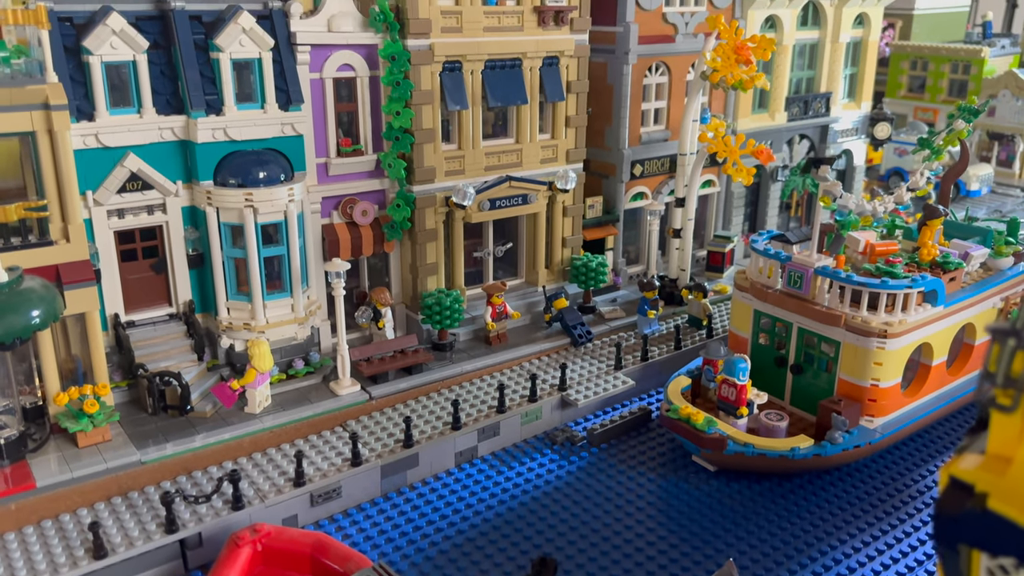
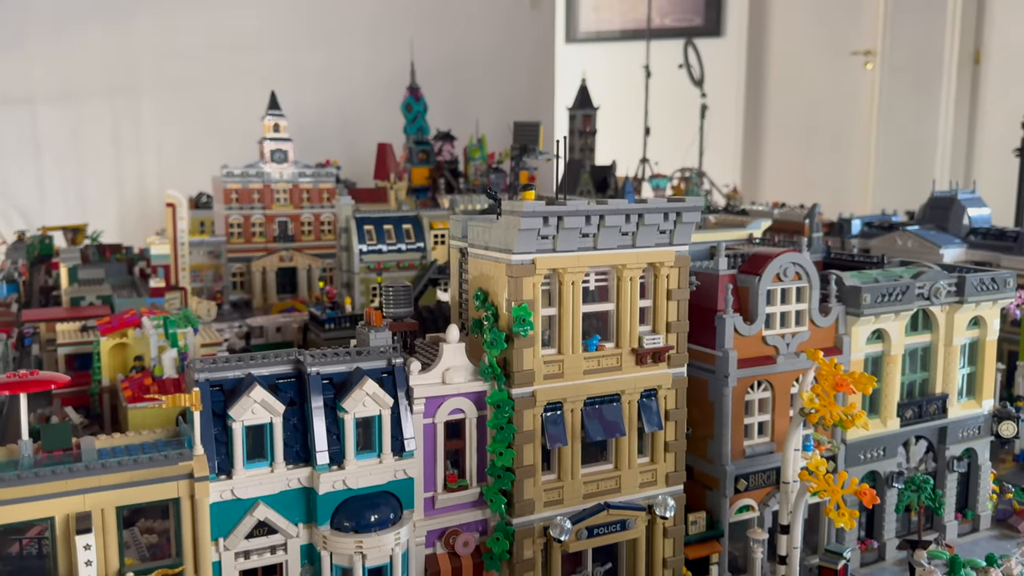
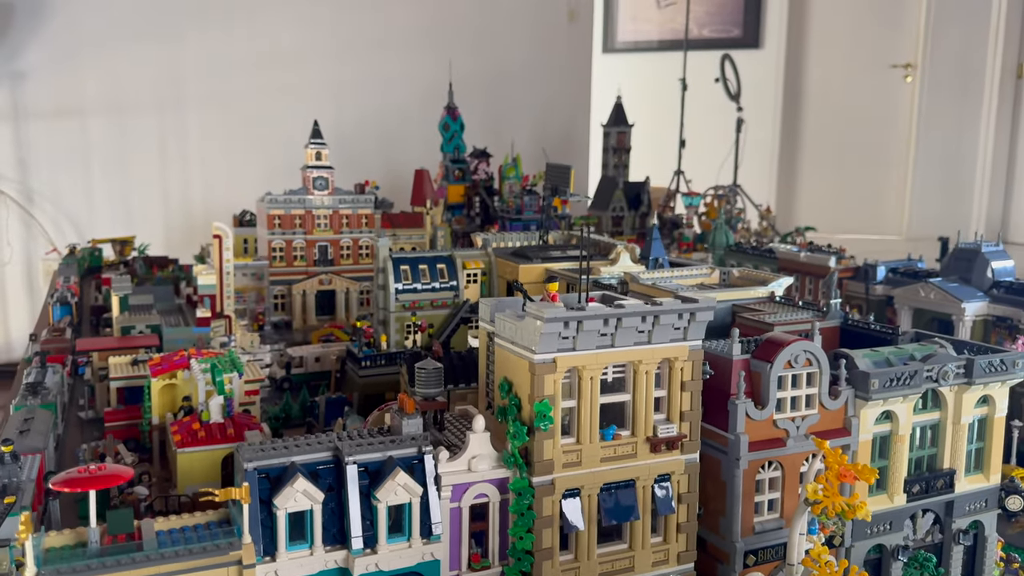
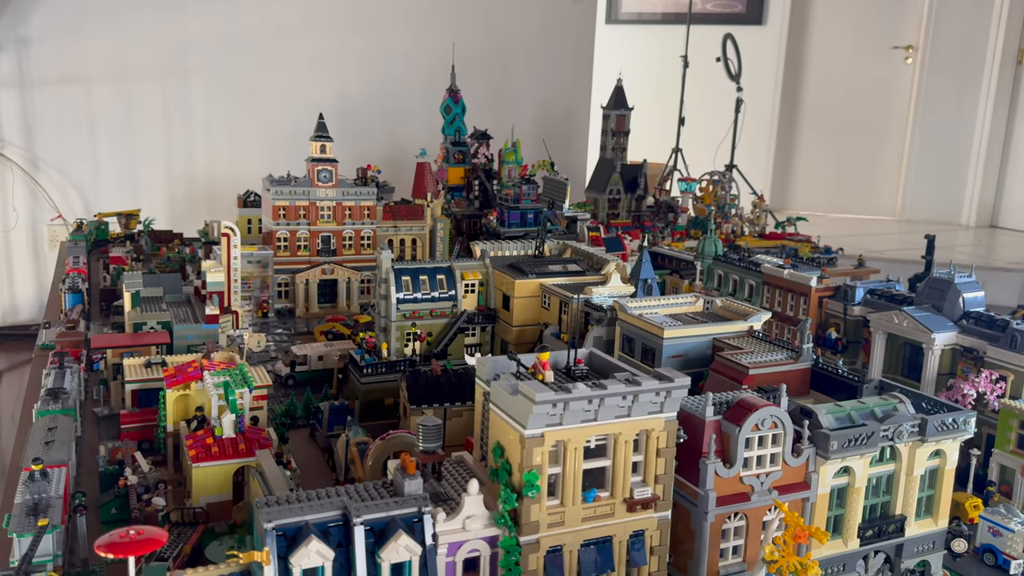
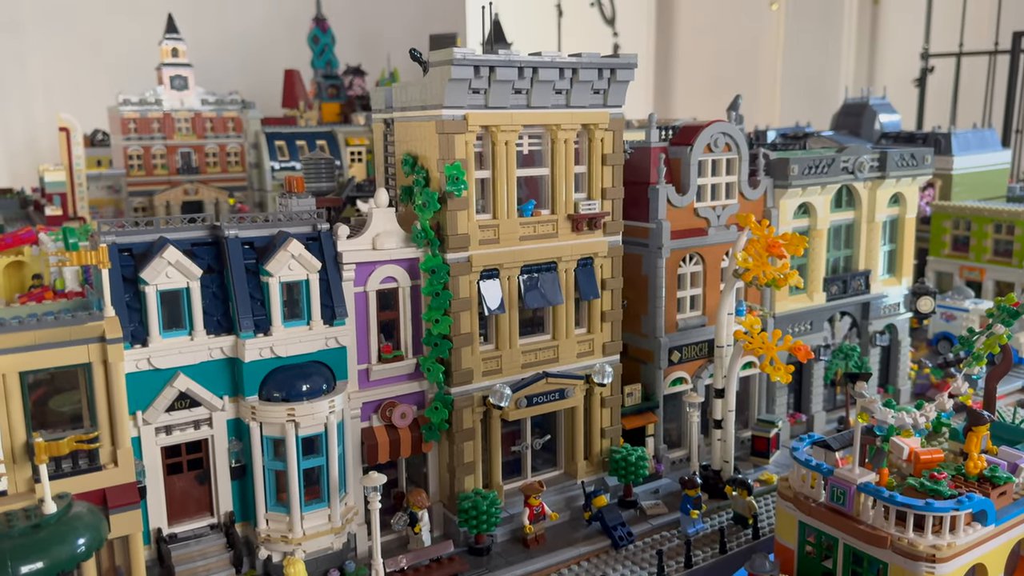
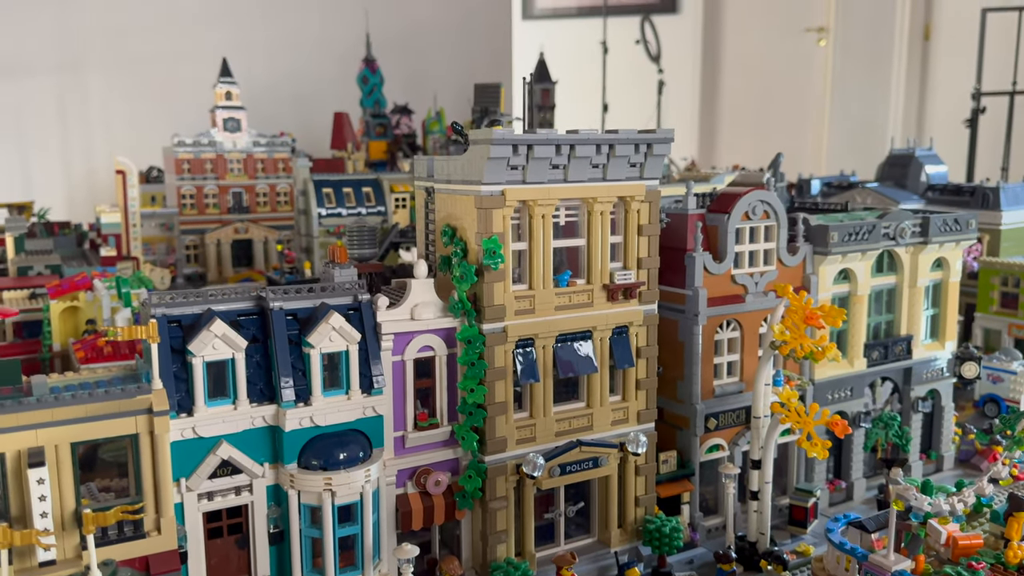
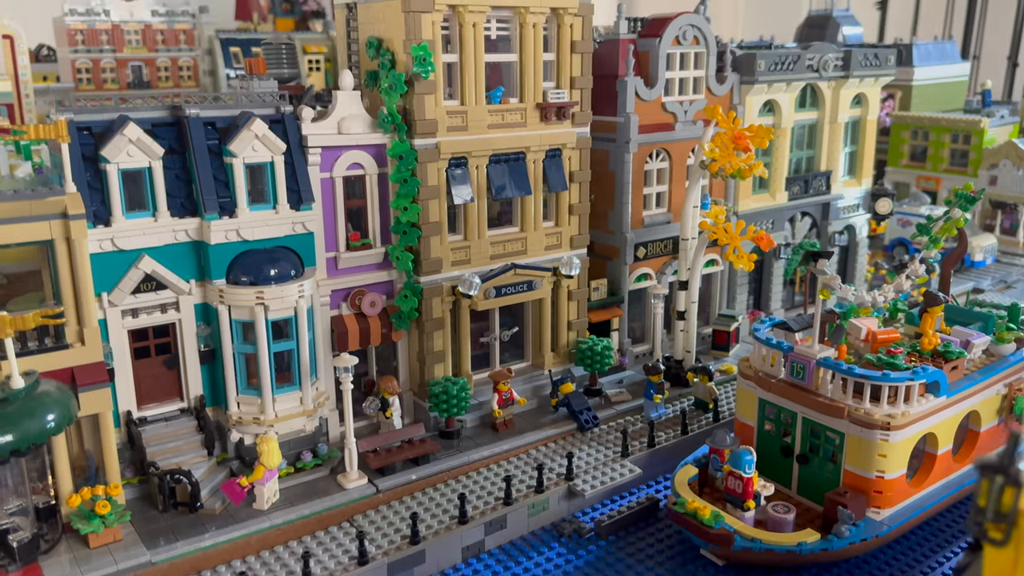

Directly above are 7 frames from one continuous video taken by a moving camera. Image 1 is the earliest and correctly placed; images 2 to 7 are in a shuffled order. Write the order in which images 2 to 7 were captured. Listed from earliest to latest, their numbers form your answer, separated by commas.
7, 5, 6, 2, 3, 4
